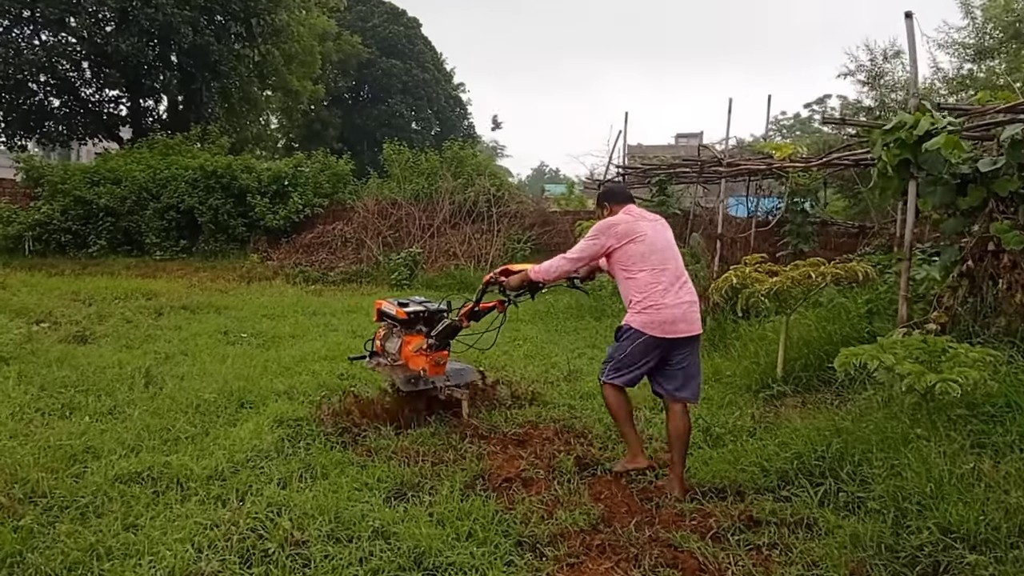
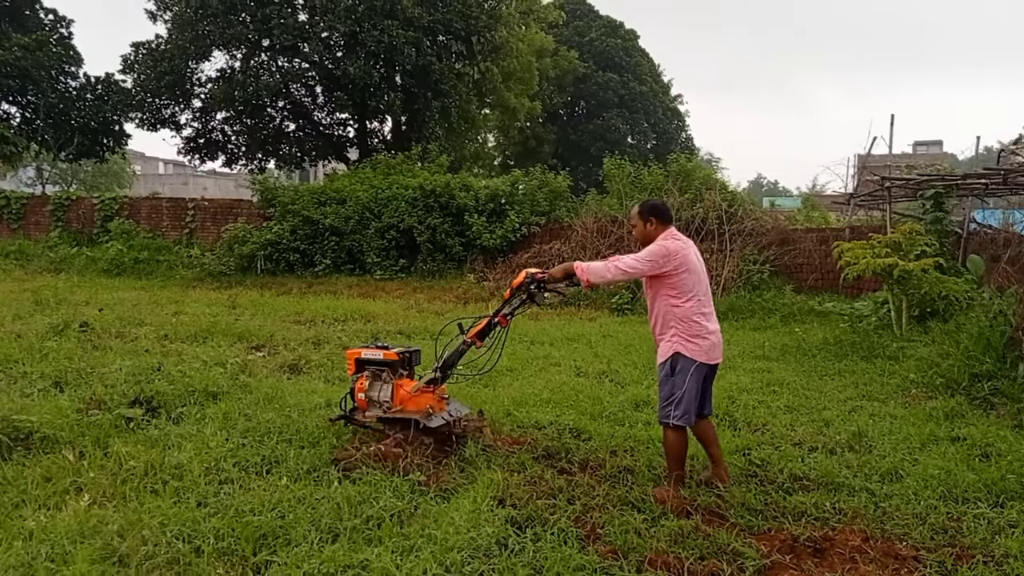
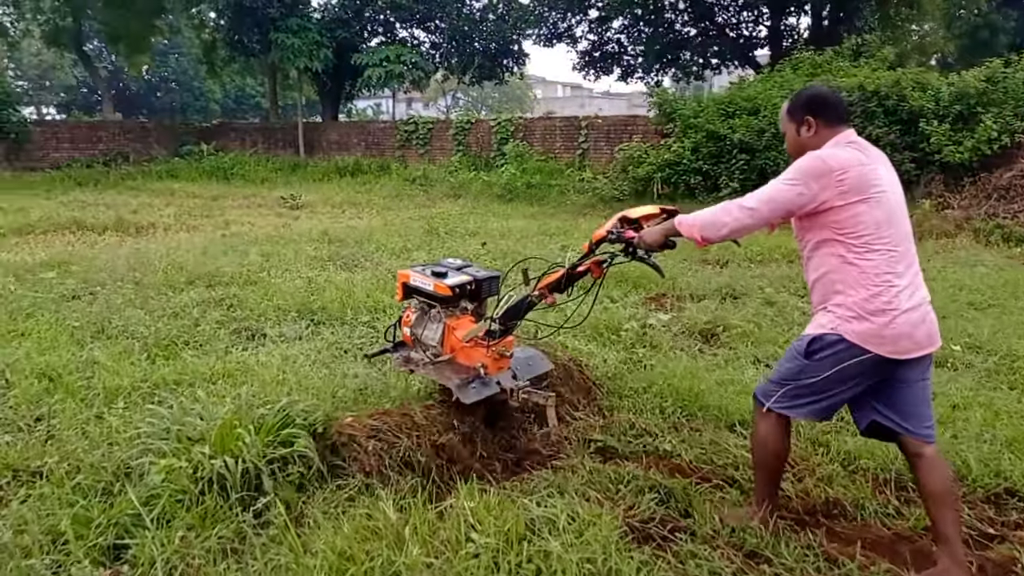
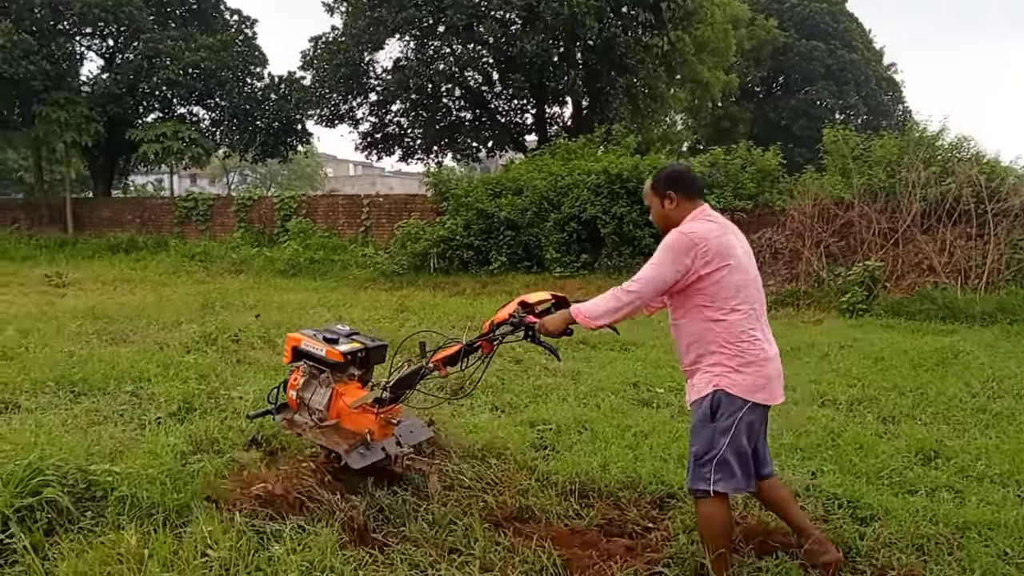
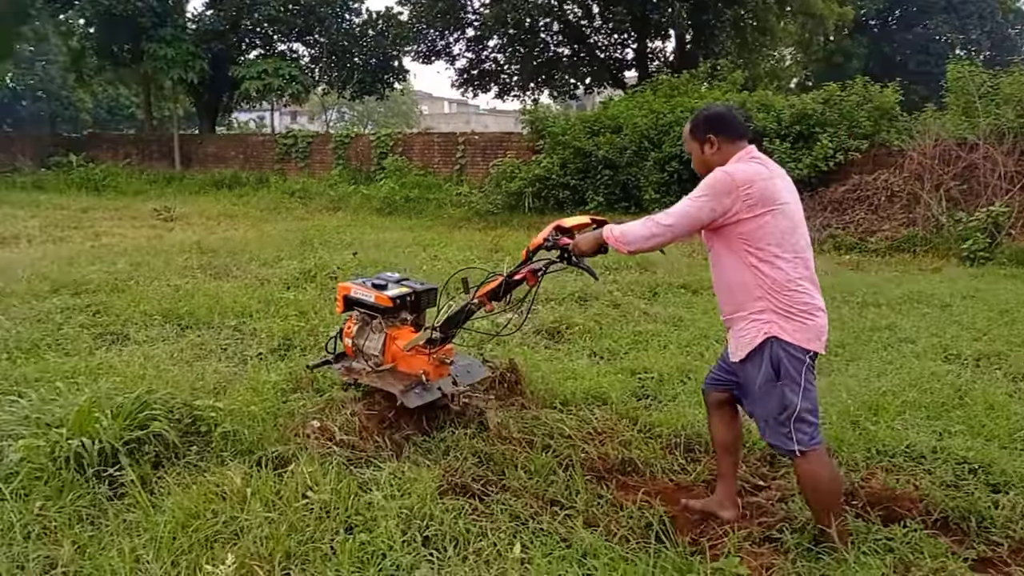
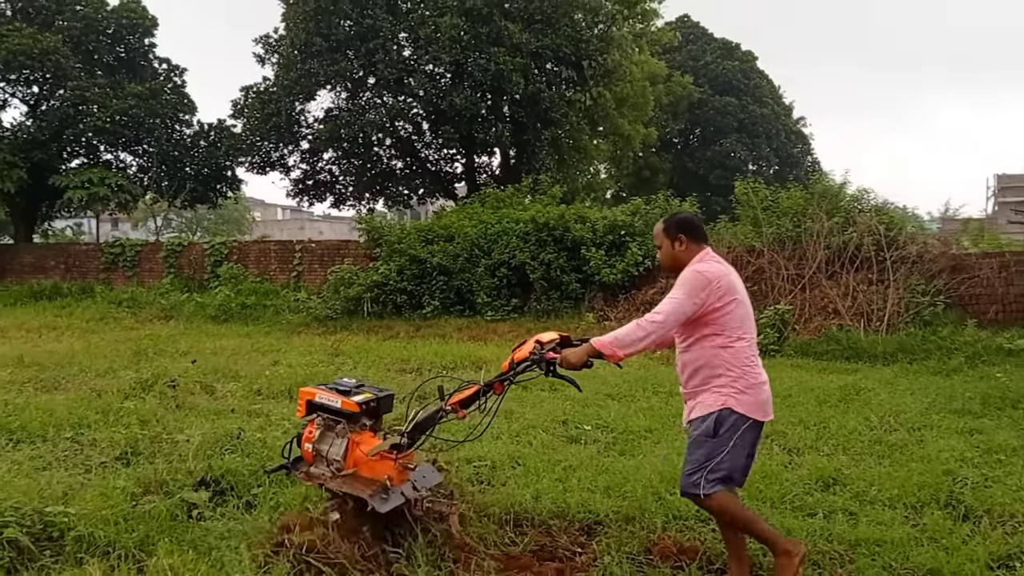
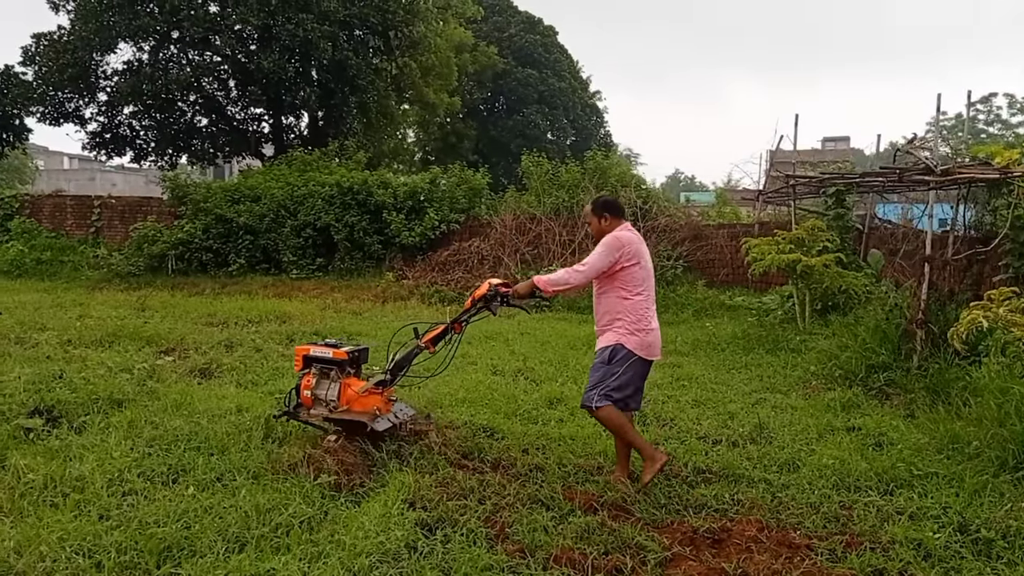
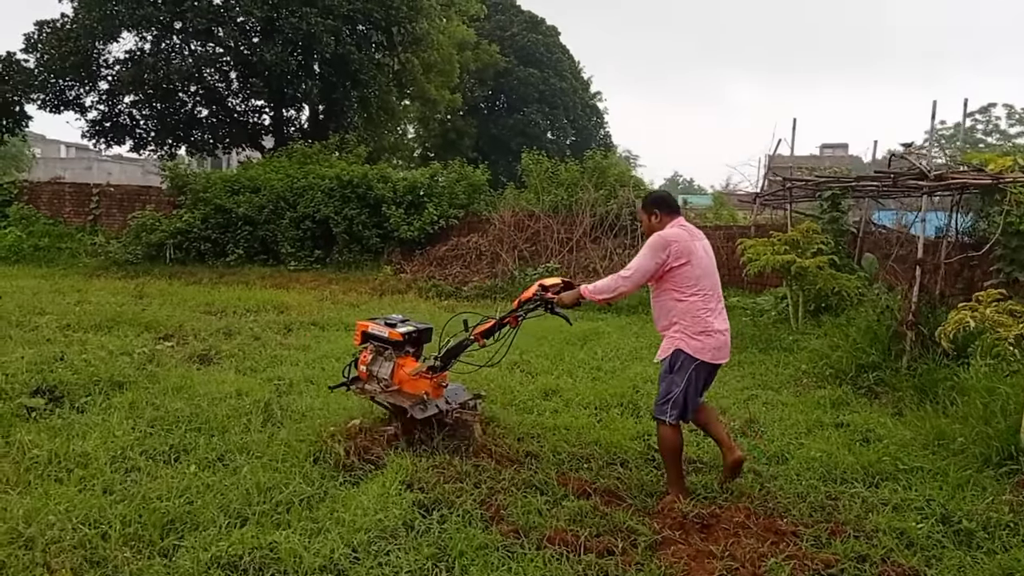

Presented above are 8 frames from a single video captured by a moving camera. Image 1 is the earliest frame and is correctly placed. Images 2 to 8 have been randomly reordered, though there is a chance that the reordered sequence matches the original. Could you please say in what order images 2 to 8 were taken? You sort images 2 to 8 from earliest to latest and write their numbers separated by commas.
8, 7, 2, 6, 4, 5, 3
